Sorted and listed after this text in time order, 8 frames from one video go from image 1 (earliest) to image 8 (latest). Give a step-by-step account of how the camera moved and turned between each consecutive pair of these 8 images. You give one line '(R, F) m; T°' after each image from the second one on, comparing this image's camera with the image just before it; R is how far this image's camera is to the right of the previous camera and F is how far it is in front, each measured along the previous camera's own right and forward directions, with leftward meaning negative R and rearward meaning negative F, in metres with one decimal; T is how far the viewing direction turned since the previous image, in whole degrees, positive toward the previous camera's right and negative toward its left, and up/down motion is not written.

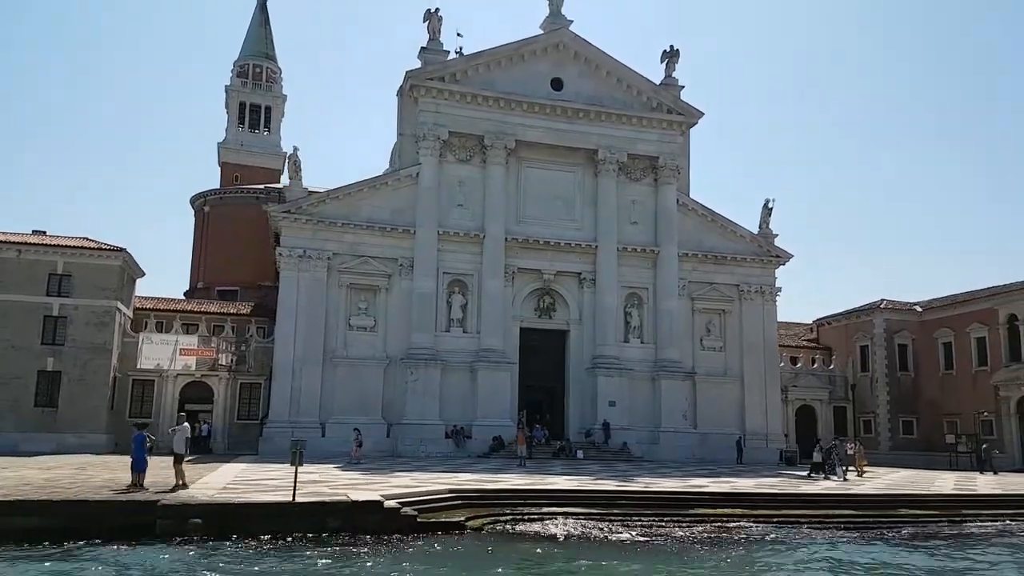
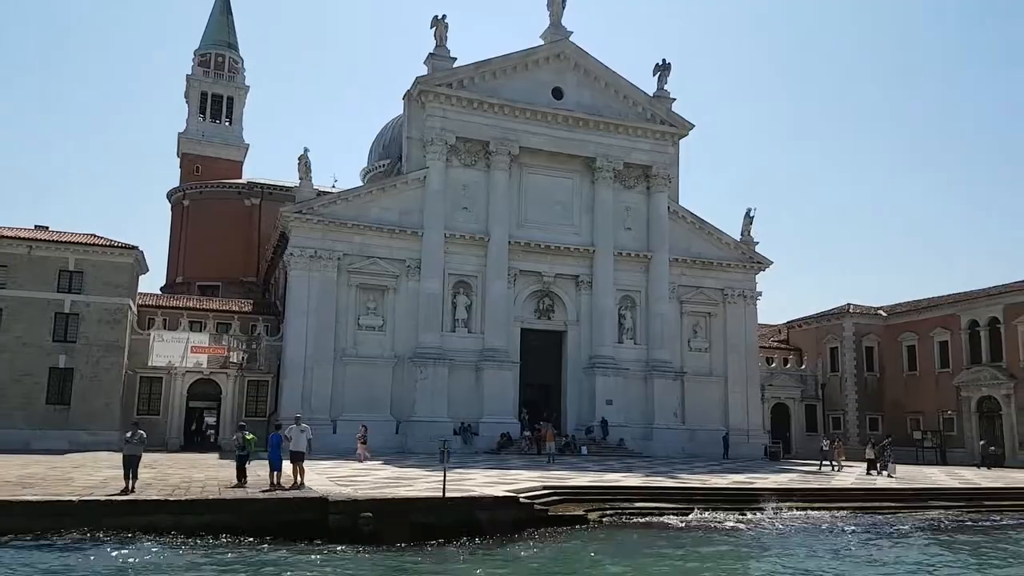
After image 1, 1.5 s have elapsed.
(-3.0, -1.0) m; +5°
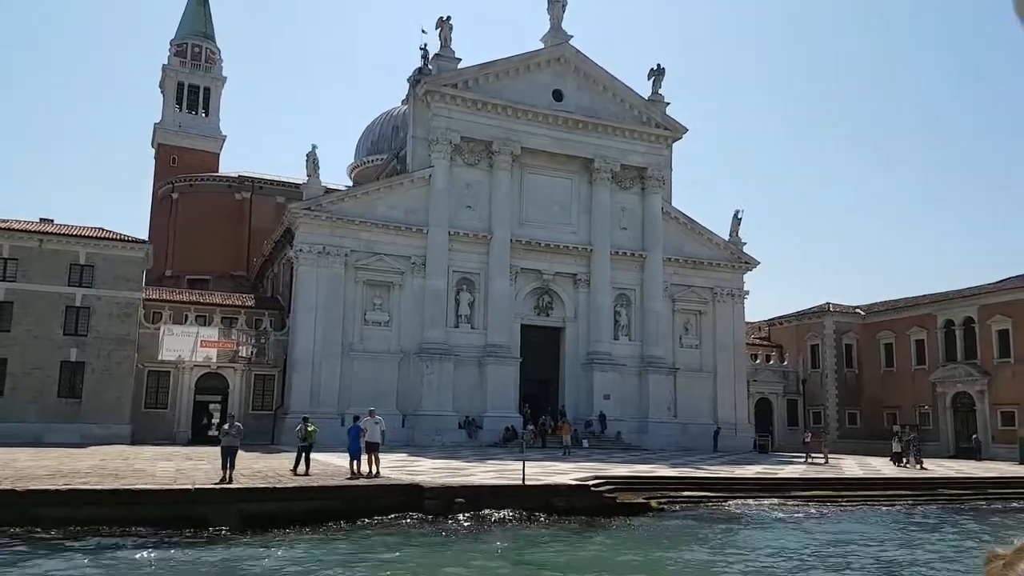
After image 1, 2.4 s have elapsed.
(-1.9, -0.8) m; +3°
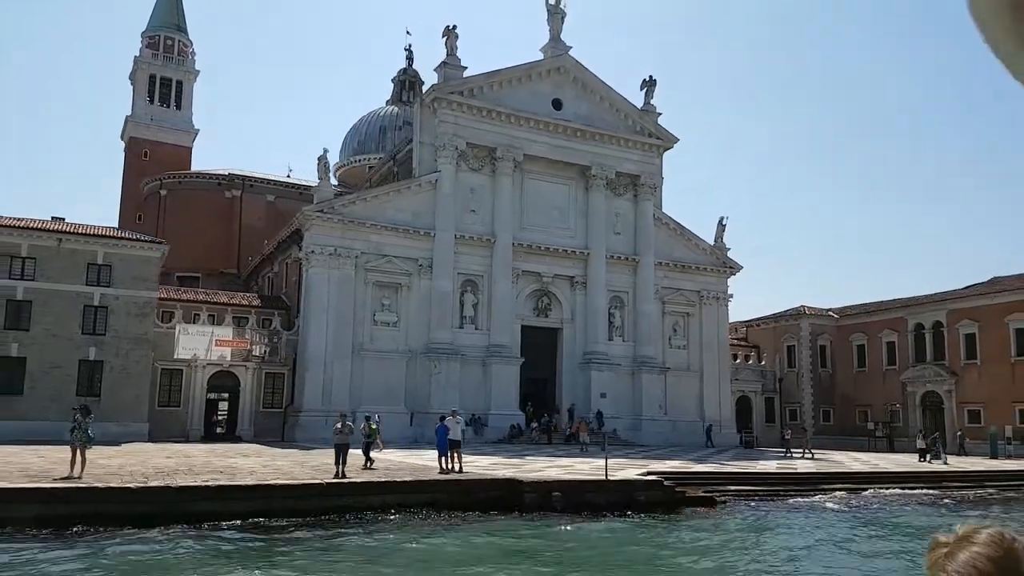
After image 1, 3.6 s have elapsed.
(-2.4, -1.1) m; +4°
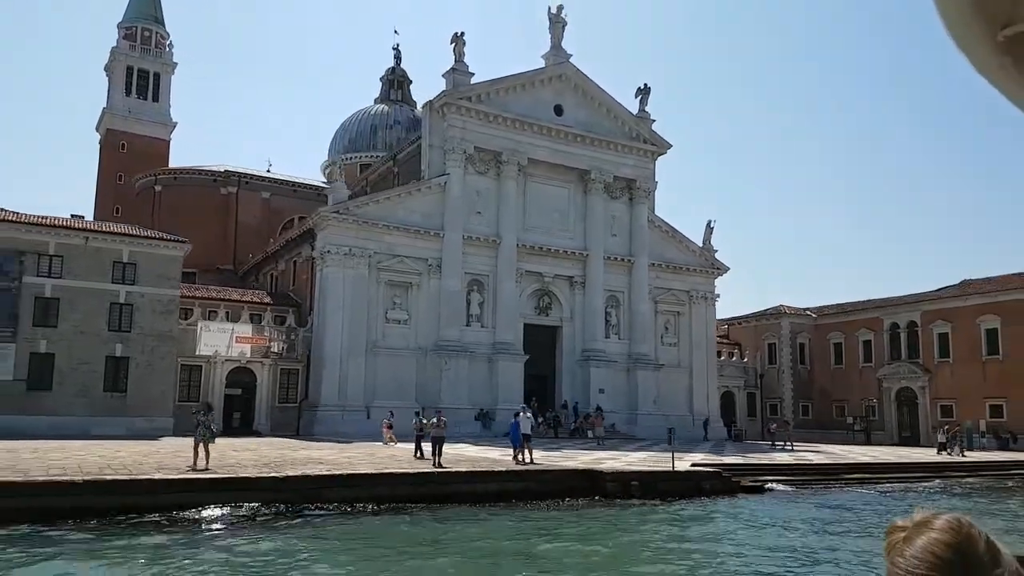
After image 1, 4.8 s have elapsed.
(-2.4, -1.4) m; +3°
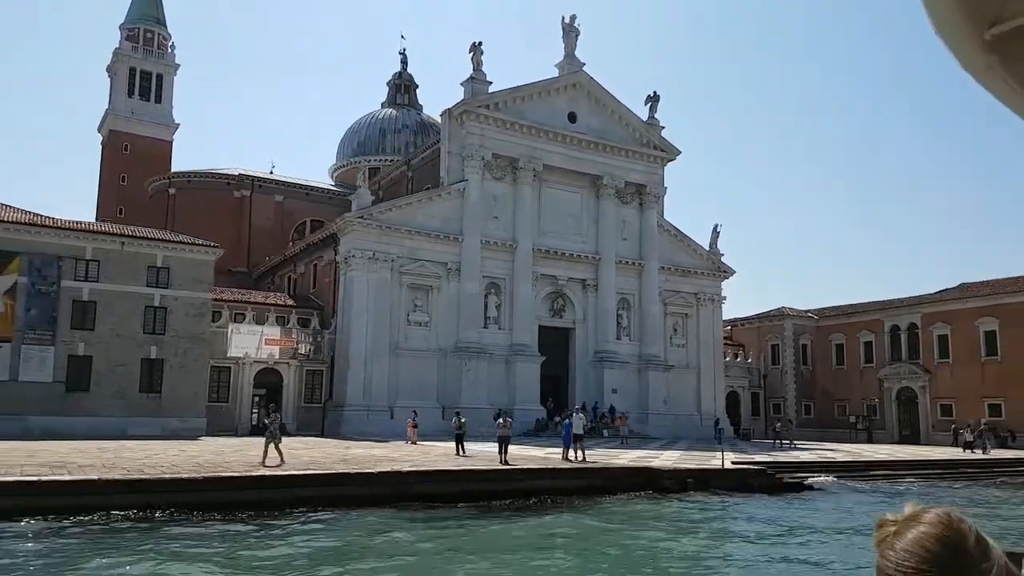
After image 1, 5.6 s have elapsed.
(-1.5, -1.0) m; +1°
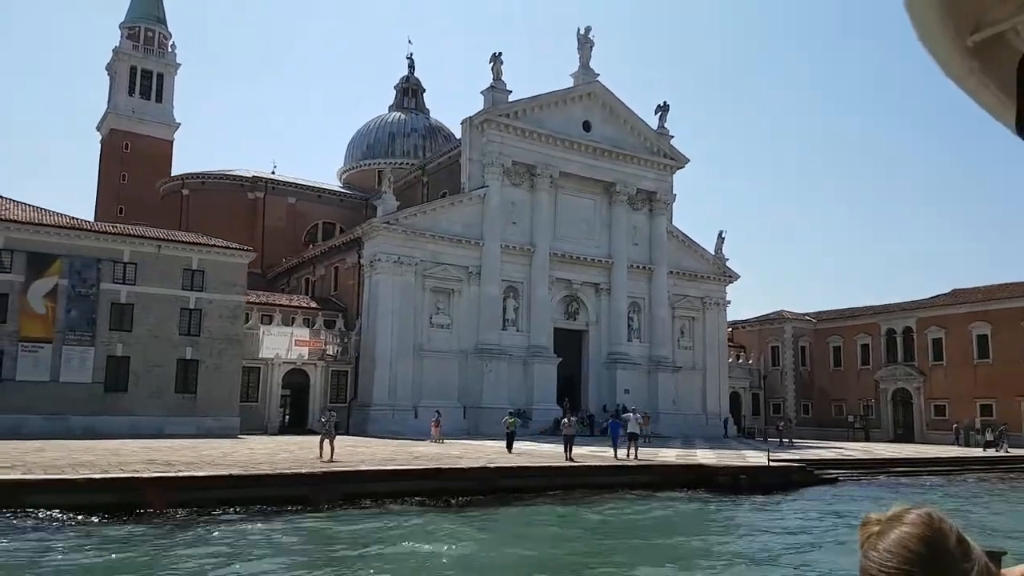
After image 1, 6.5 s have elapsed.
(-1.9, -1.1) m; +2°
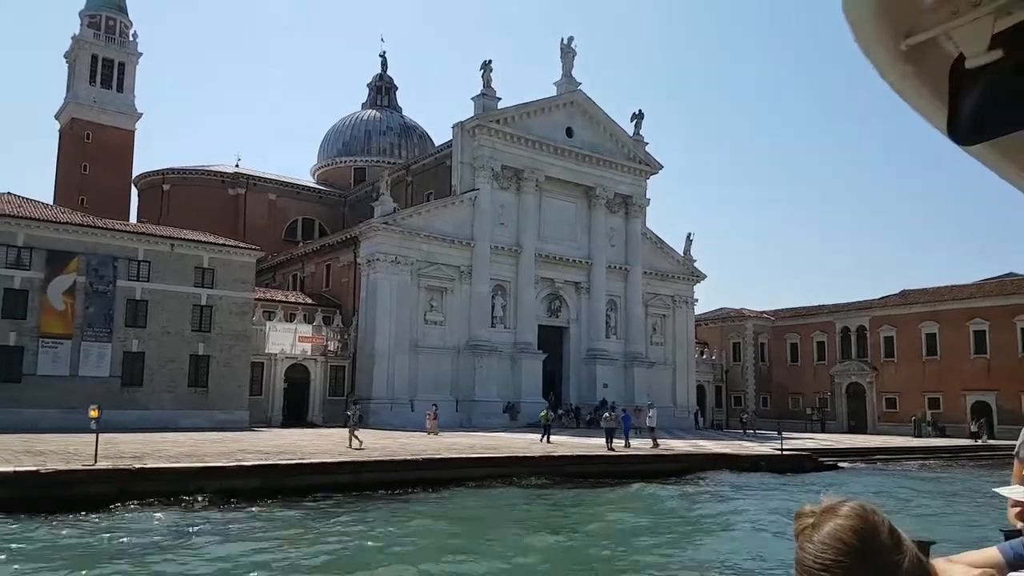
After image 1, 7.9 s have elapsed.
(-2.6, -1.8) m; +4°
